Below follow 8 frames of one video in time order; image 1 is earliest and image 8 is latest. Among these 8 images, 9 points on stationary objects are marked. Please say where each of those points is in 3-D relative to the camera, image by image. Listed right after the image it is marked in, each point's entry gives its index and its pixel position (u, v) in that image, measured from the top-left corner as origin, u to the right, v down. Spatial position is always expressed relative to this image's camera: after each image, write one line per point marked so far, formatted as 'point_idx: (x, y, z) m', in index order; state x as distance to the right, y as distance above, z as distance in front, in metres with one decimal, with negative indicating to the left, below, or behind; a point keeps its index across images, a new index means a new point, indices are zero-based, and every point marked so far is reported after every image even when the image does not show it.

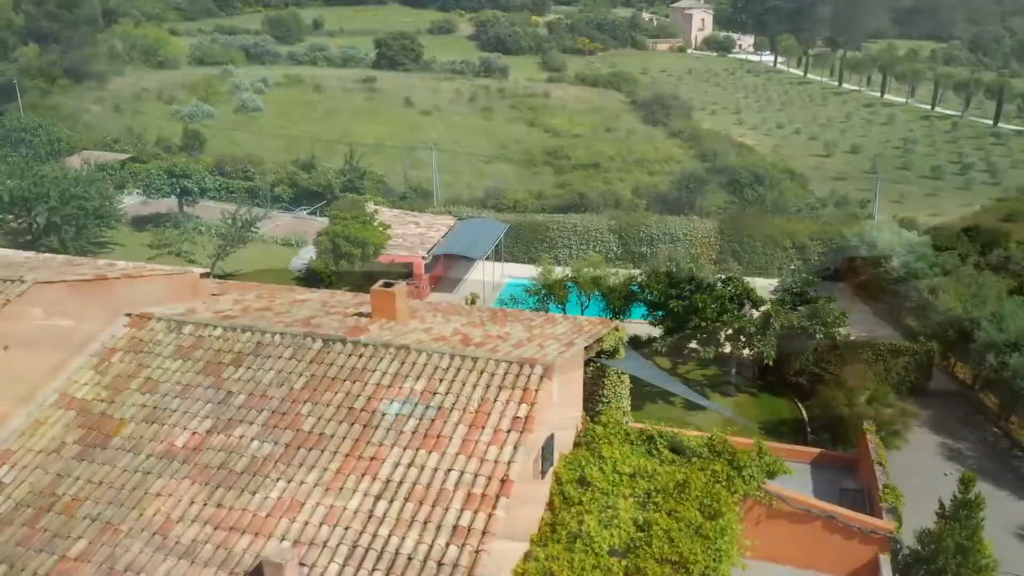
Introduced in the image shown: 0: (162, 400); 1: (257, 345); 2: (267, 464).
0: (-4.6, -1.5, +10.9) m
1: (-3.6, -0.8, +11.7) m
2: (-2.9, -2.1, +9.7) m
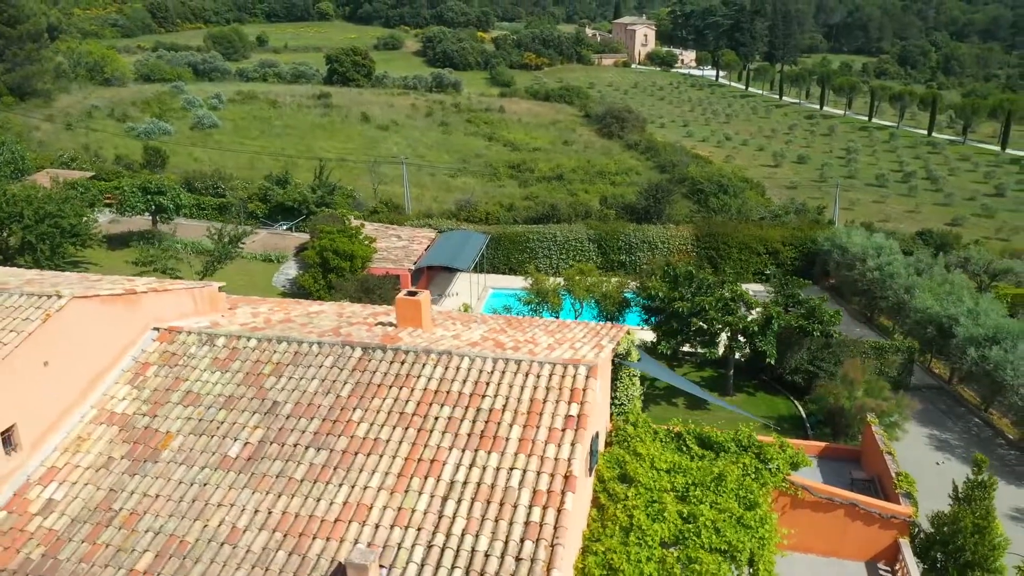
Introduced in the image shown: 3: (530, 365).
0: (-4.0, -1.6, +10.8) m
1: (-3.1, -1.0, +11.7) m
2: (-2.2, -2.2, +9.8) m
3: (+0.3, -1.0, +11.2) m
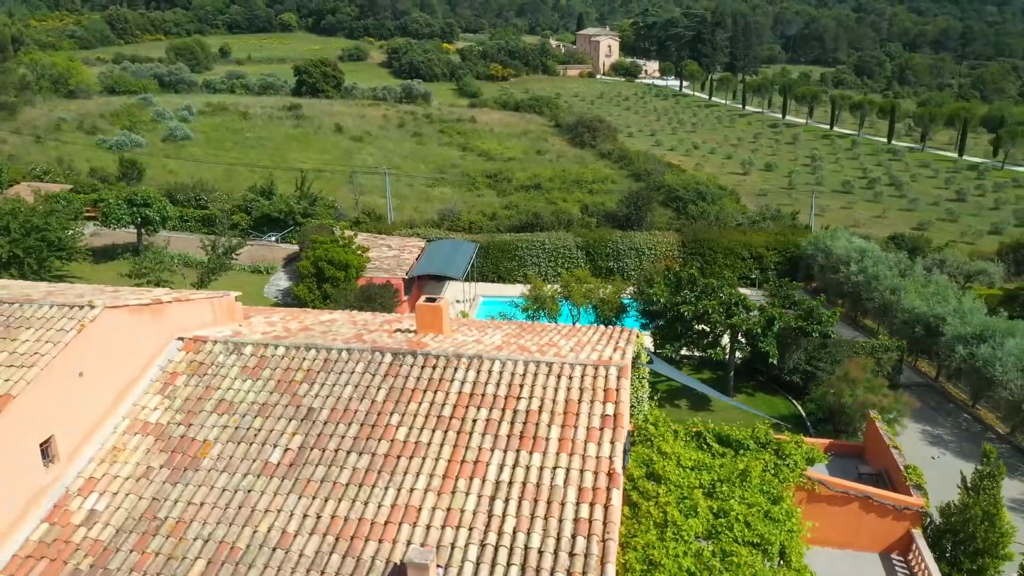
0: (-3.6, -1.7, +10.9) m
1: (-2.7, -1.1, +11.8) m
2: (-1.7, -2.2, +9.9) m
3: (+0.7, -1.1, +11.4) m
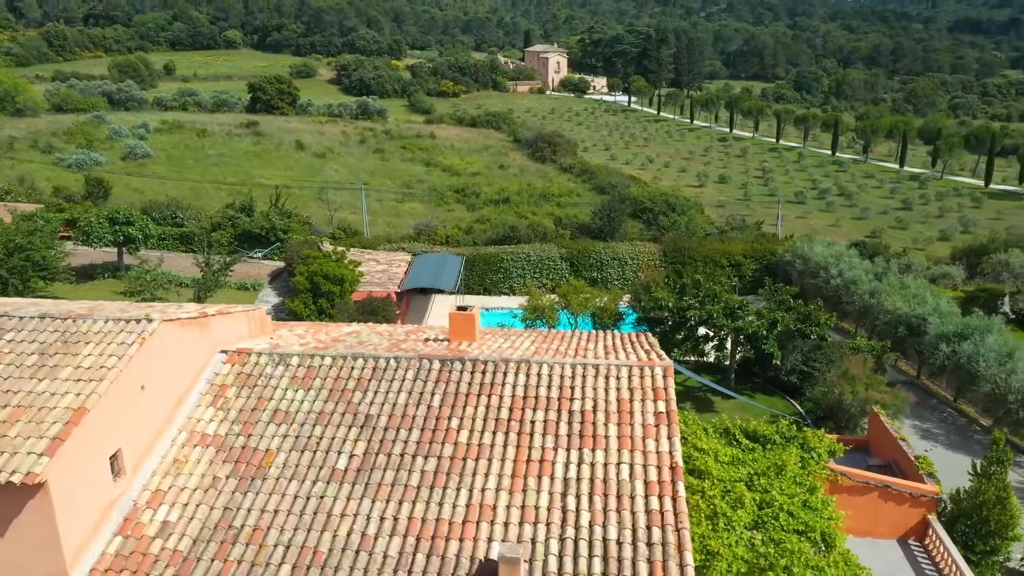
0: (-2.8, -1.9, +11.0) m
1: (-2.0, -1.2, +12.0) m
2: (-0.9, -2.3, +10.1) m
3: (+1.4, -1.2, +11.8) m
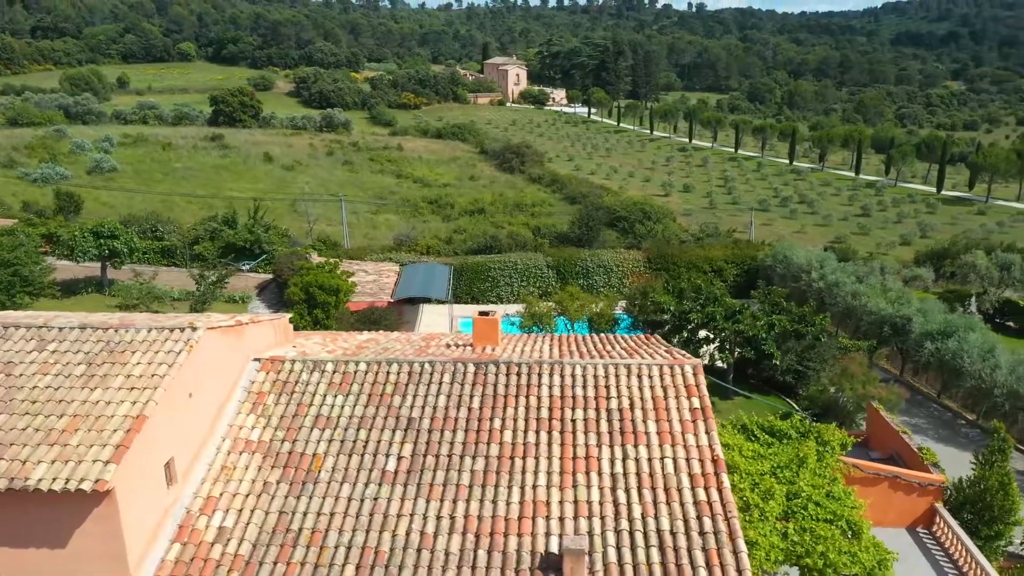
0: (-2.3, -2.0, +11.1) m
1: (-1.5, -1.3, +12.2) m
2: (-0.3, -2.4, +10.4) m
3: (+1.9, -1.2, +12.2) m
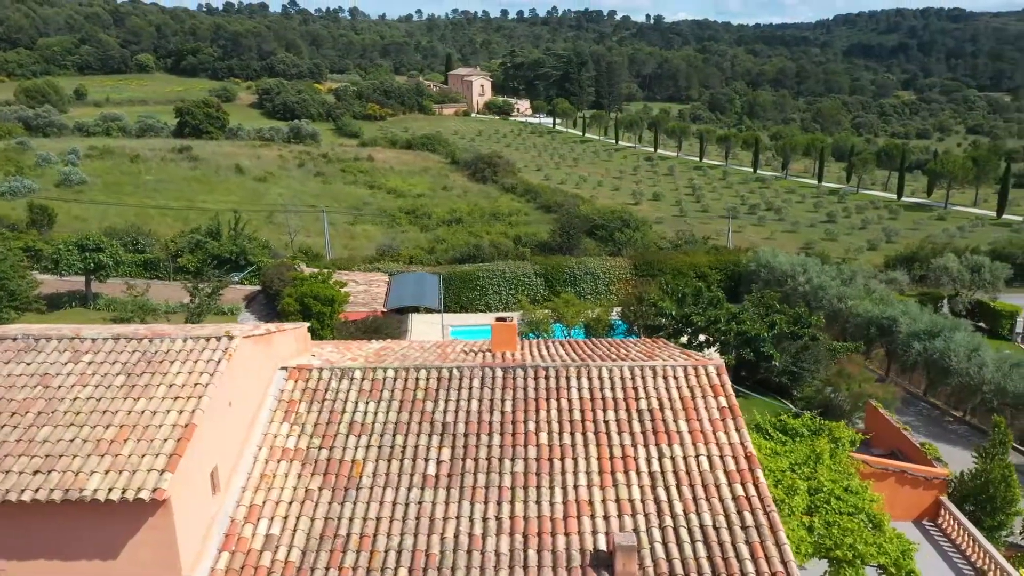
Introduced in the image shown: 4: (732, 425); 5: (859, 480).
0: (-1.8, -2.1, +11.2) m
1: (-1.1, -1.4, +12.3) m
2: (+0.3, -2.4, +10.5) m
3: (+2.3, -1.2, +12.5) m
4: (+3.0, -1.9, +11.3) m
5: (+5.6, -3.1, +13.4) m
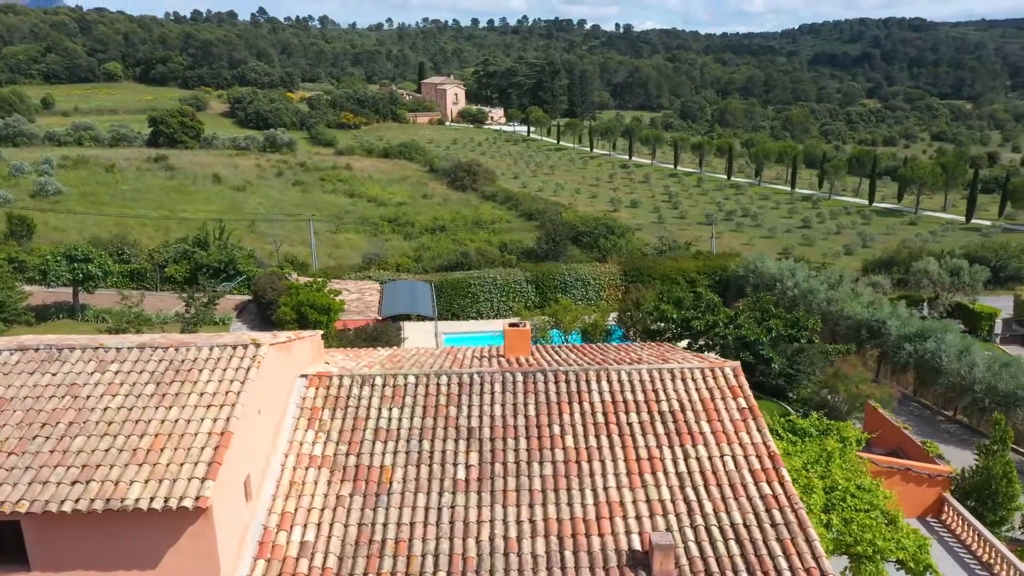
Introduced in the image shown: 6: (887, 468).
0: (-1.4, -2.1, +11.2) m
1: (-0.8, -1.5, +12.4) m
2: (+0.6, -2.5, +10.6) m
3: (+2.6, -1.3, +12.7) m
4: (+3.4, -1.9, +11.5) m
5: (+5.9, -3.2, +13.7) m
6: (+6.9, -3.3, +15.0) m
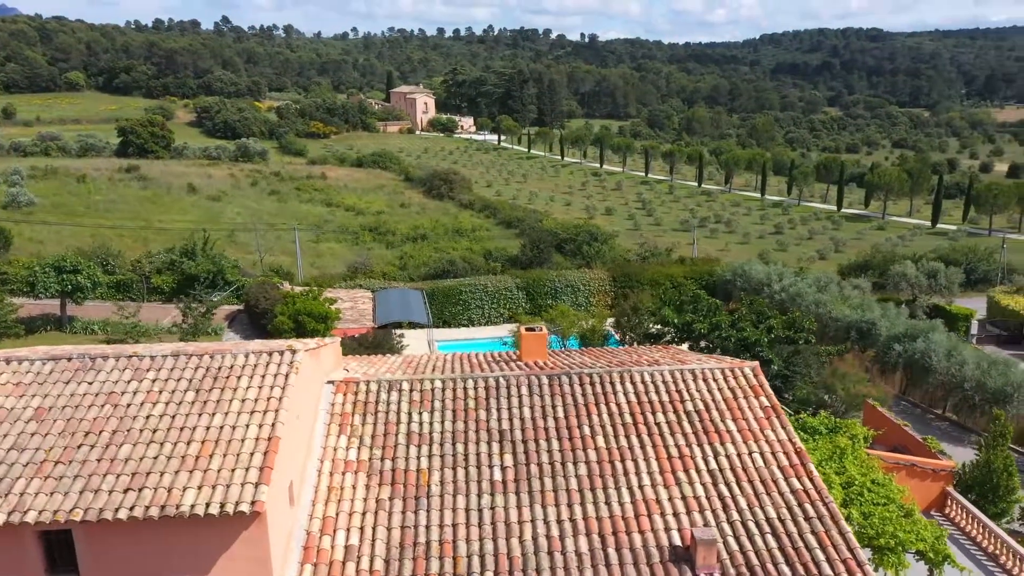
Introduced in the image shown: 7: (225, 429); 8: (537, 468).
0: (-1.0, -2.2, +11.3) m
1: (-0.4, -1.5, +12.5) m
2: (+1.1, -2.5, +10.8) m
3: (+3.0, -1.3, +12.9) m
4: (+3.8, -1.9, +11.8) m
5: (+6.3, -3.2, +14.1) m
6: (+7.2, -3.3, +15.4) m
7: (-3.3, -1.6, +9.5) m
8: (+0.3, -2.4, +11.0) m
